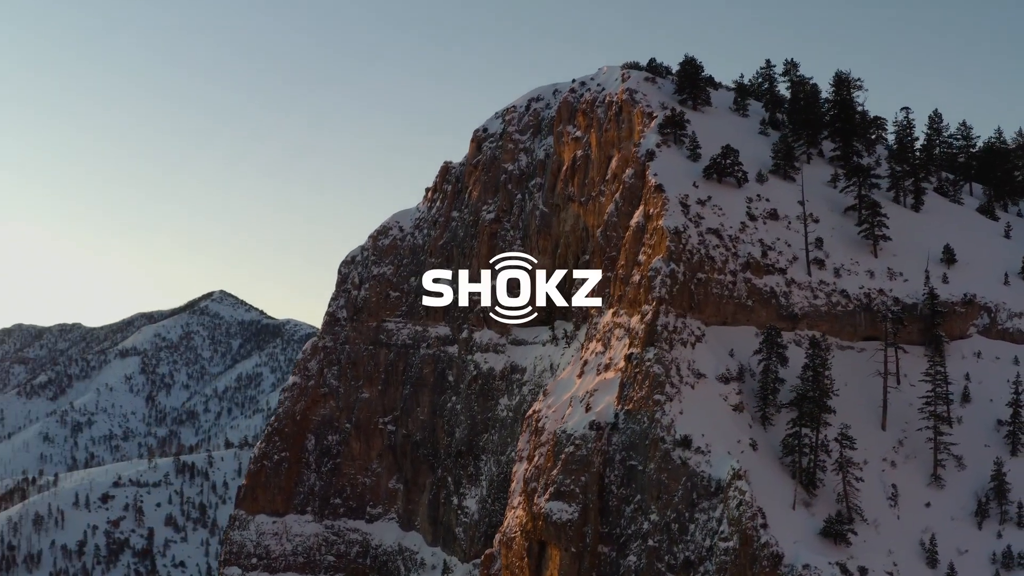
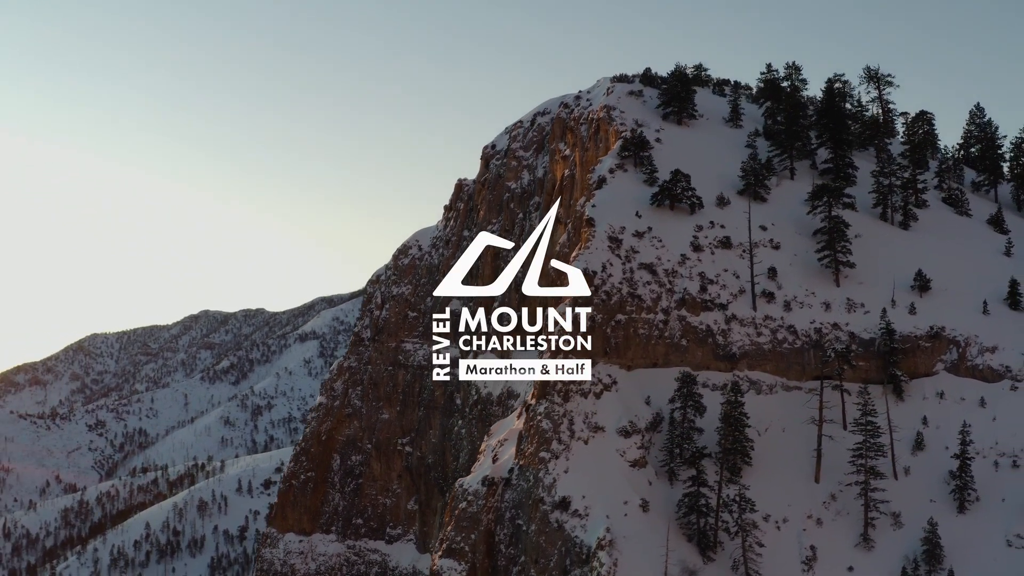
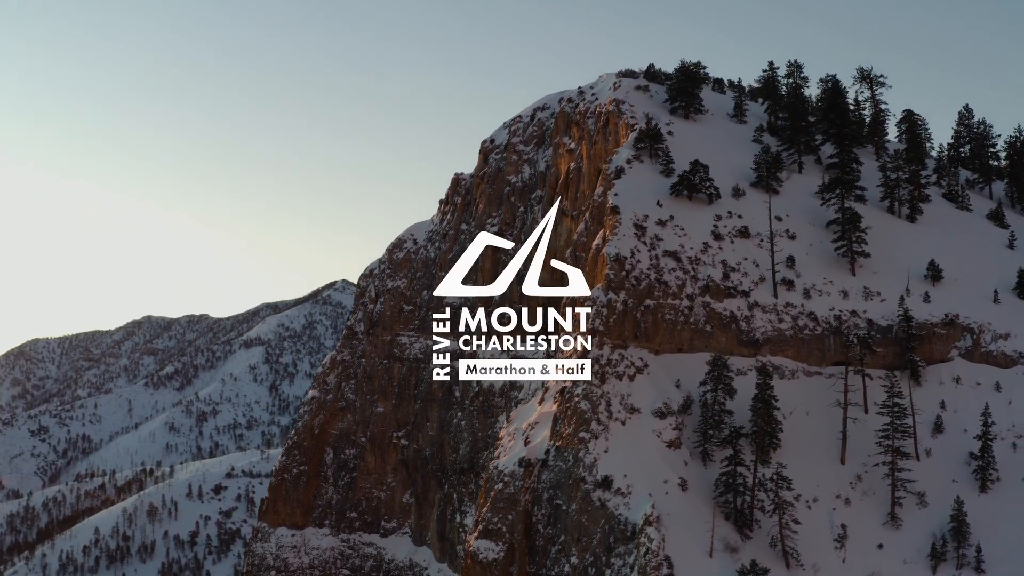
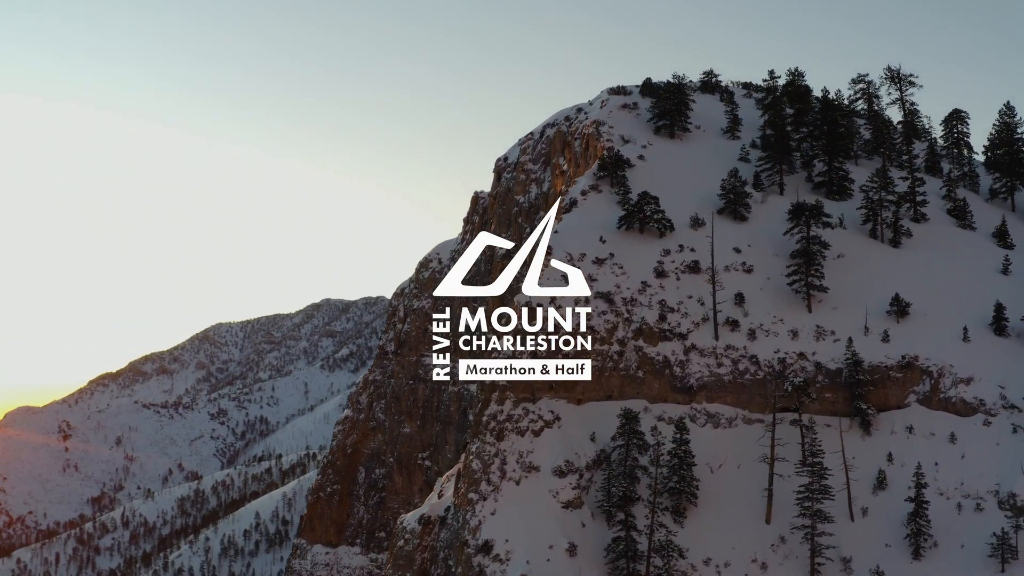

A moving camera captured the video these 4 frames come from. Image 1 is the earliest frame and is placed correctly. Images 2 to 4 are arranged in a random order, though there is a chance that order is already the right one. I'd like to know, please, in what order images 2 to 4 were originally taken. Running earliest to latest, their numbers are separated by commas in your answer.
3, 2, 4
